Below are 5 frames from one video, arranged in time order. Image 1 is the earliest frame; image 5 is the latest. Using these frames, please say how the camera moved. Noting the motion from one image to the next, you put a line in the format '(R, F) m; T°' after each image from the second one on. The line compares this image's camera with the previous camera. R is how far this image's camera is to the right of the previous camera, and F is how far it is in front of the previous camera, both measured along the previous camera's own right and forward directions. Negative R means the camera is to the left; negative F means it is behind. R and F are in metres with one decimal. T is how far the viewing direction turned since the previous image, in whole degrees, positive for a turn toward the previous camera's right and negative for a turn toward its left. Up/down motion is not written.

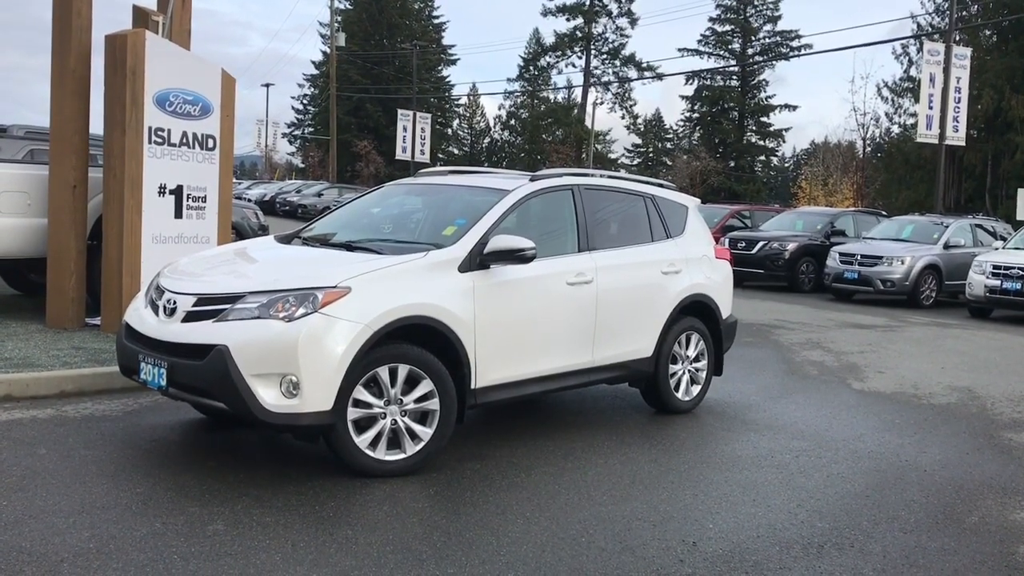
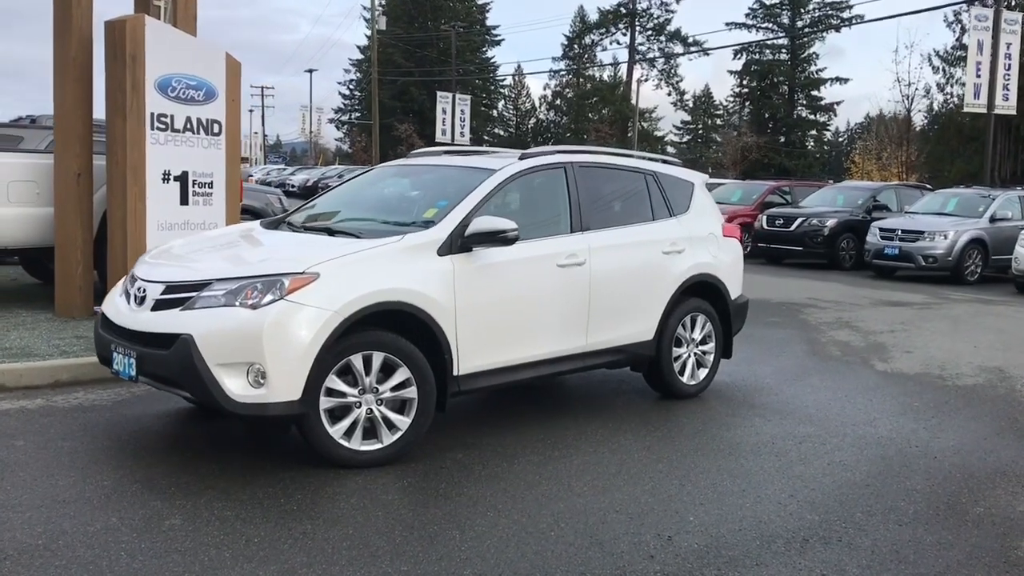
(+0.4, +0.2) m; -3°
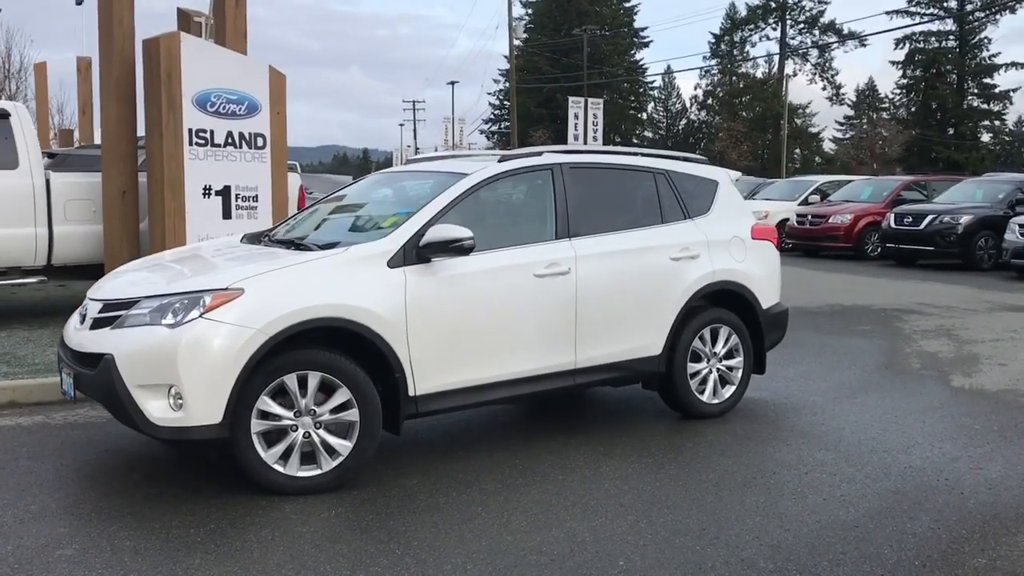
(+1.0, +0.5) m; -9°
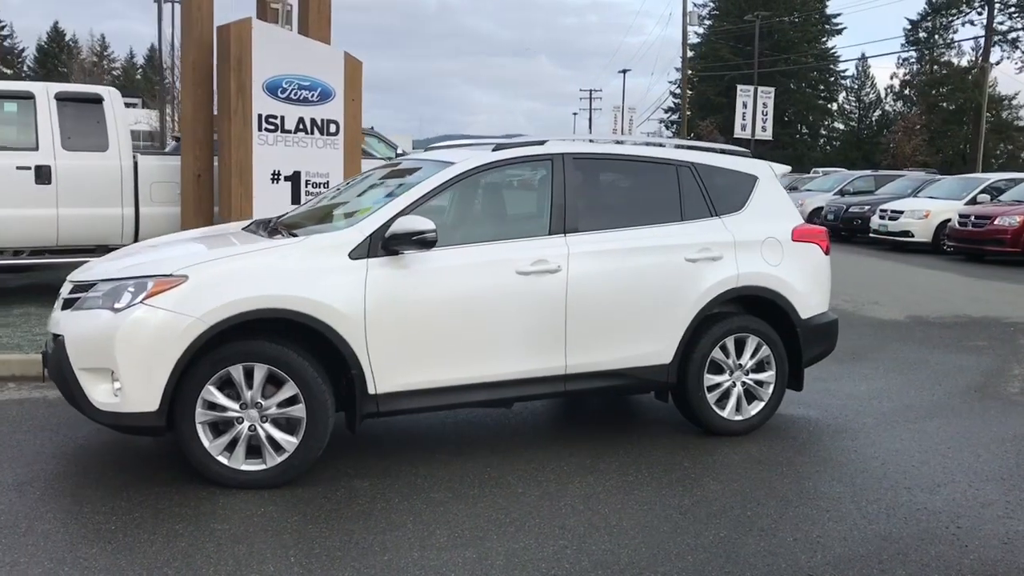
(+1.0, +0.4) m; -11°
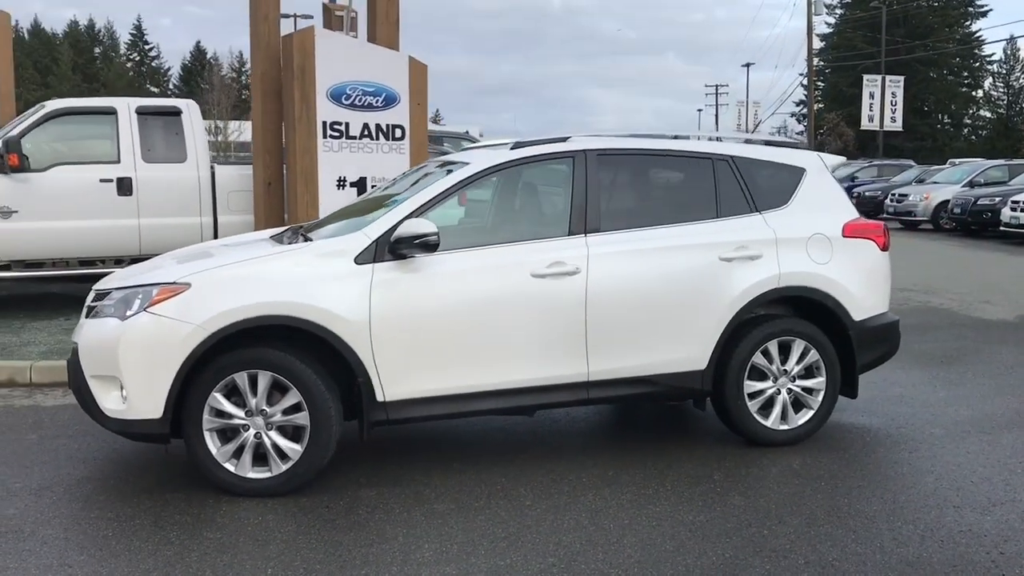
(+0.6, +0.2) m; -8°
